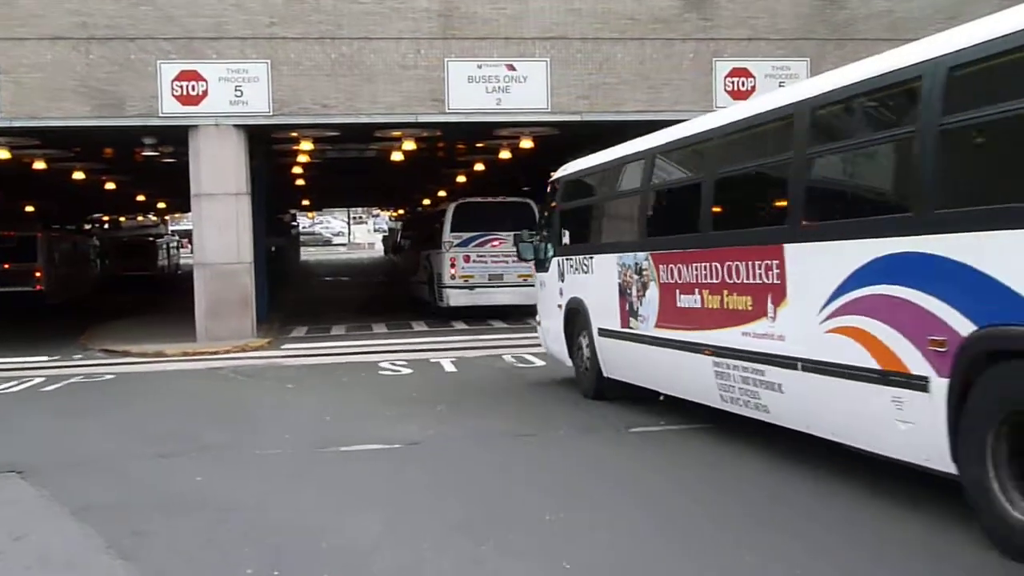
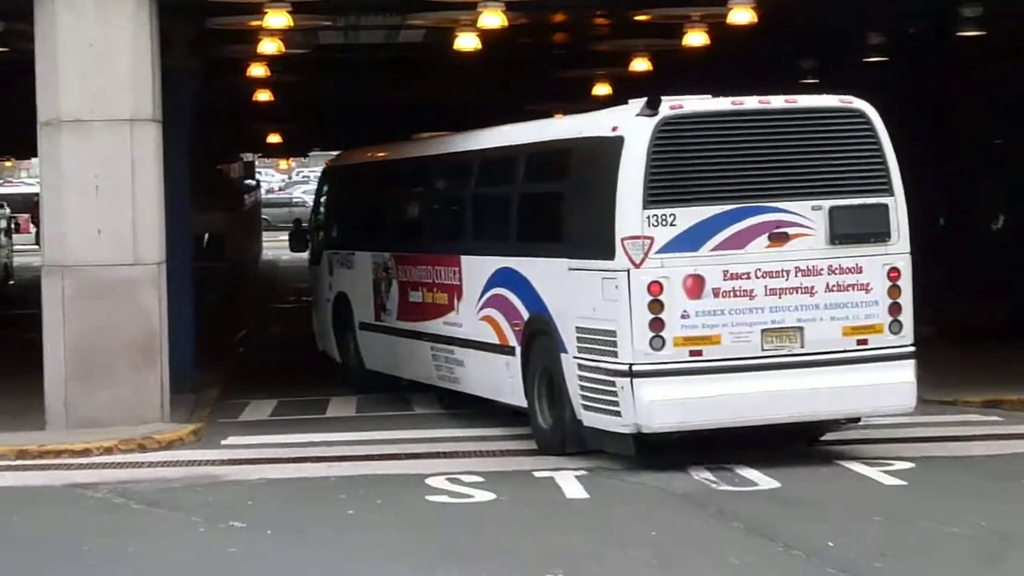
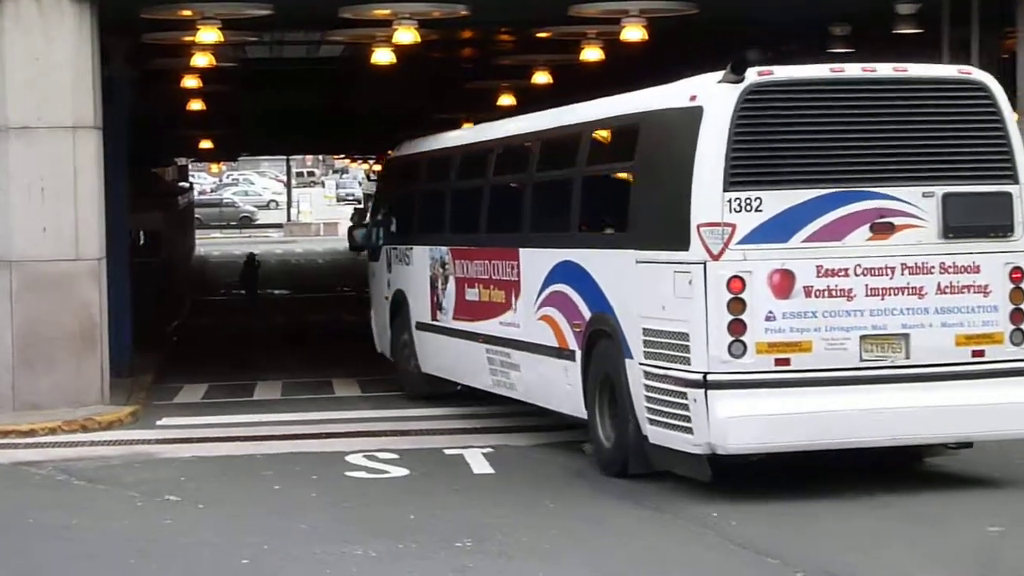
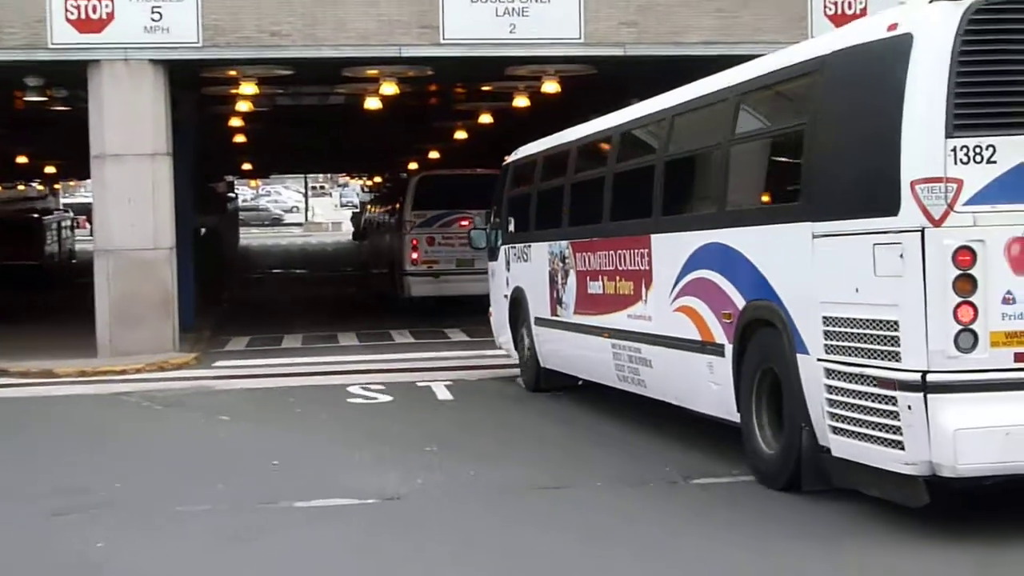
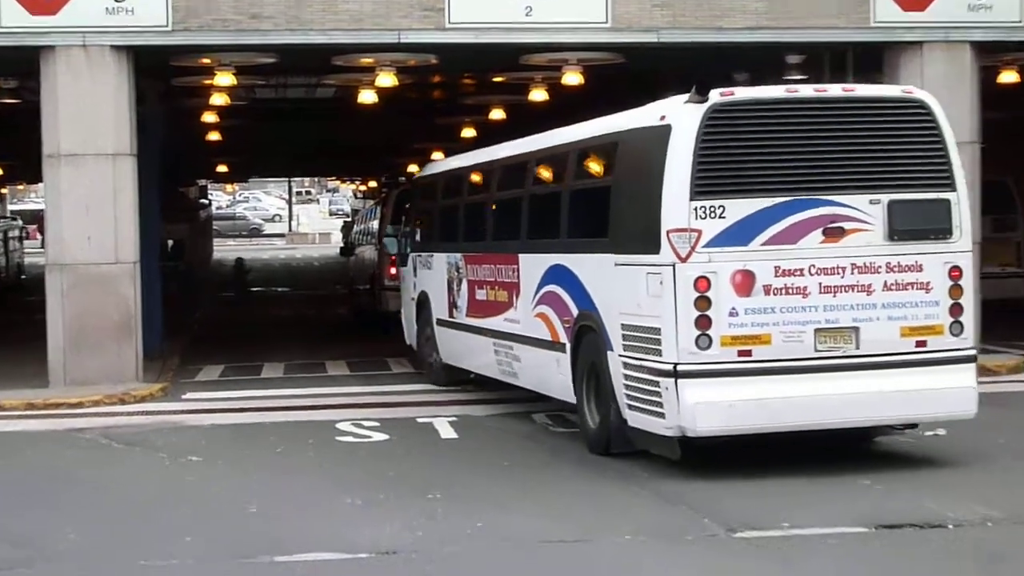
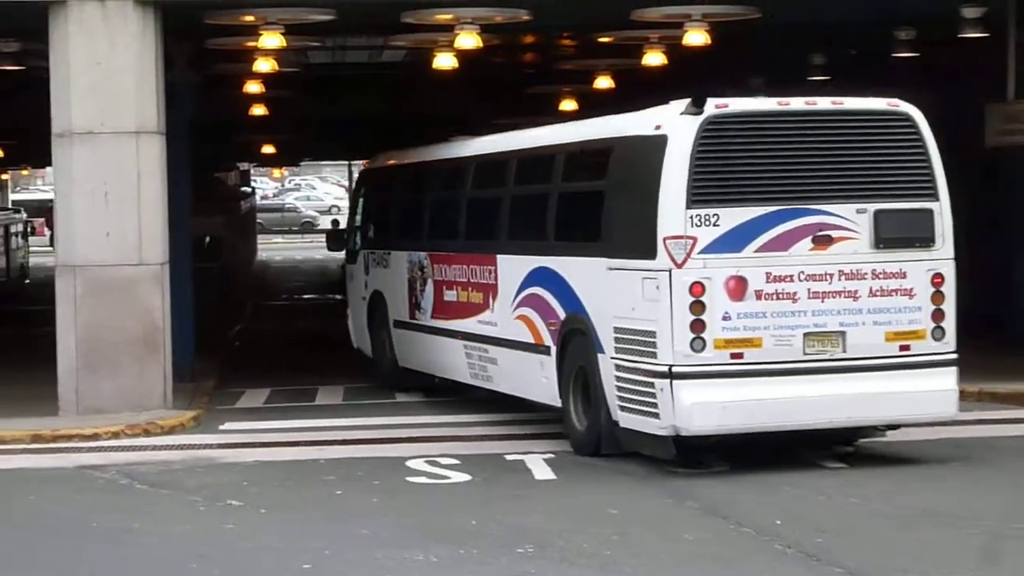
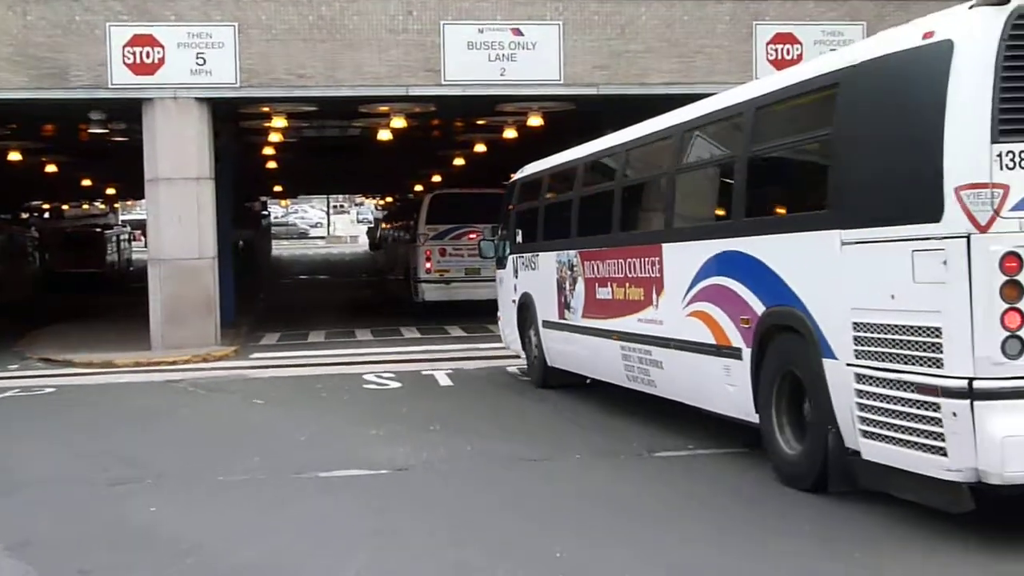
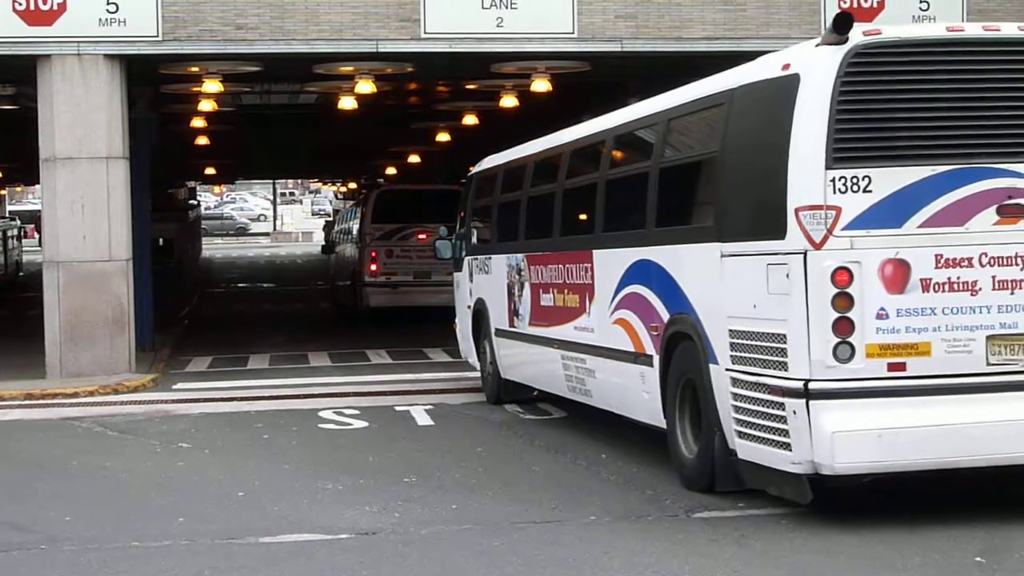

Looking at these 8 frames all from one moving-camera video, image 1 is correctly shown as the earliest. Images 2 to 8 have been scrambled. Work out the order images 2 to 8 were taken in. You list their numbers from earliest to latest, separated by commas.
7, 4, 8, 5, 3, 6, 2
